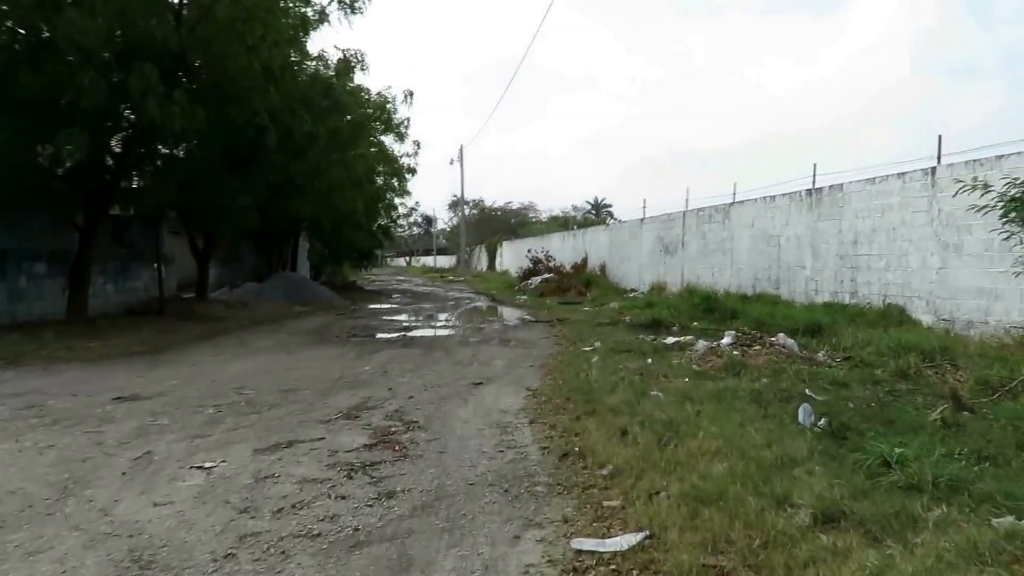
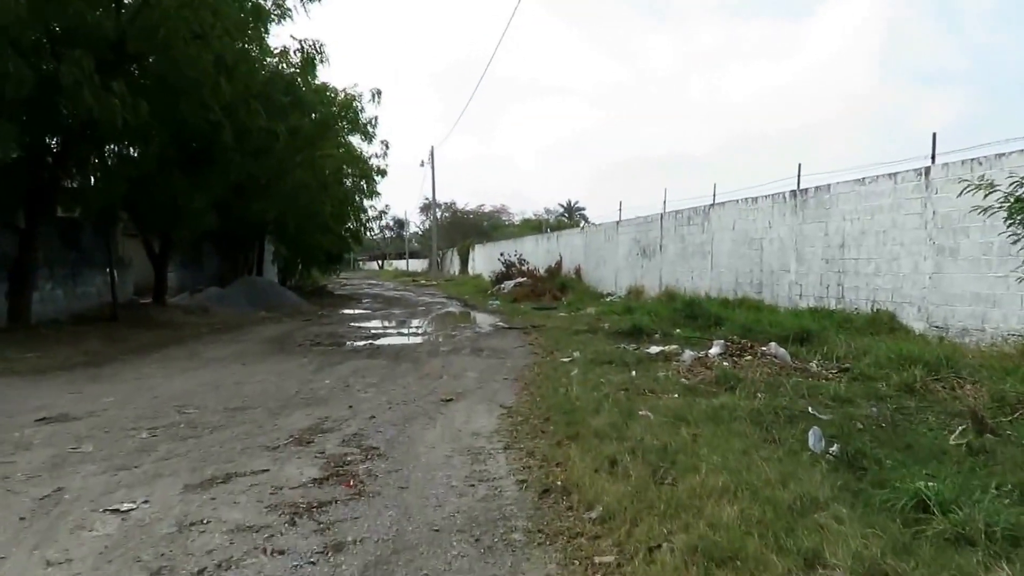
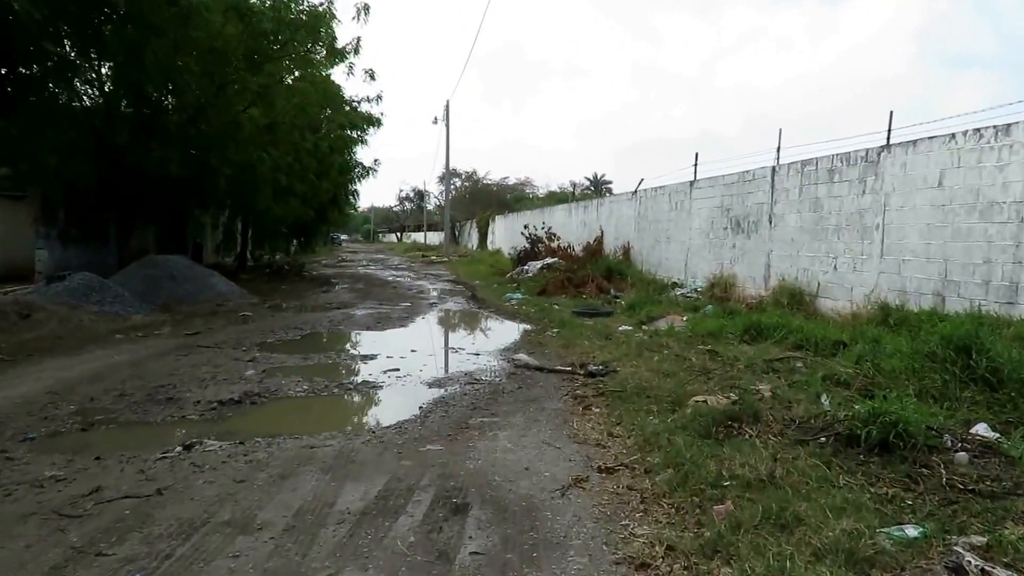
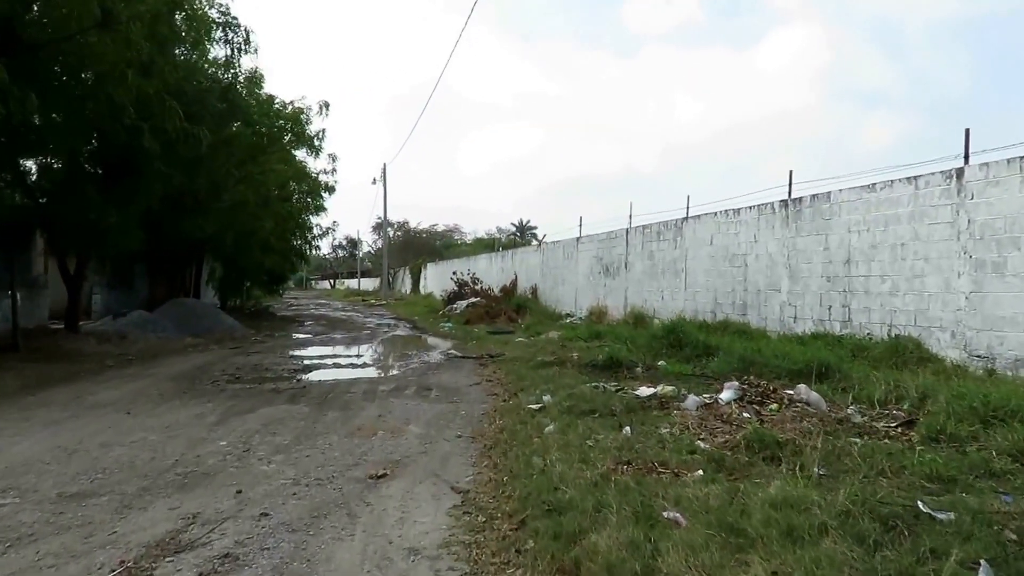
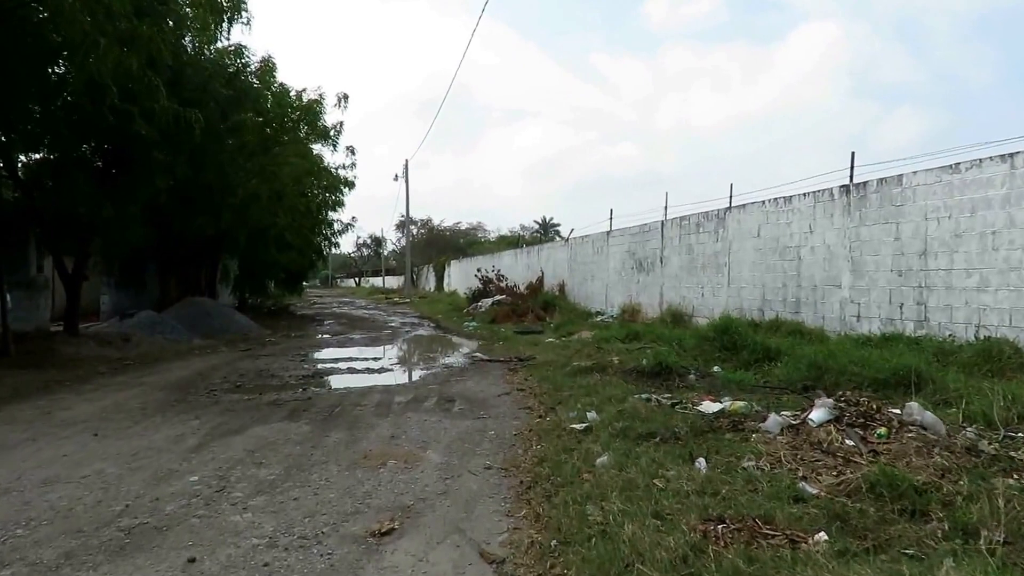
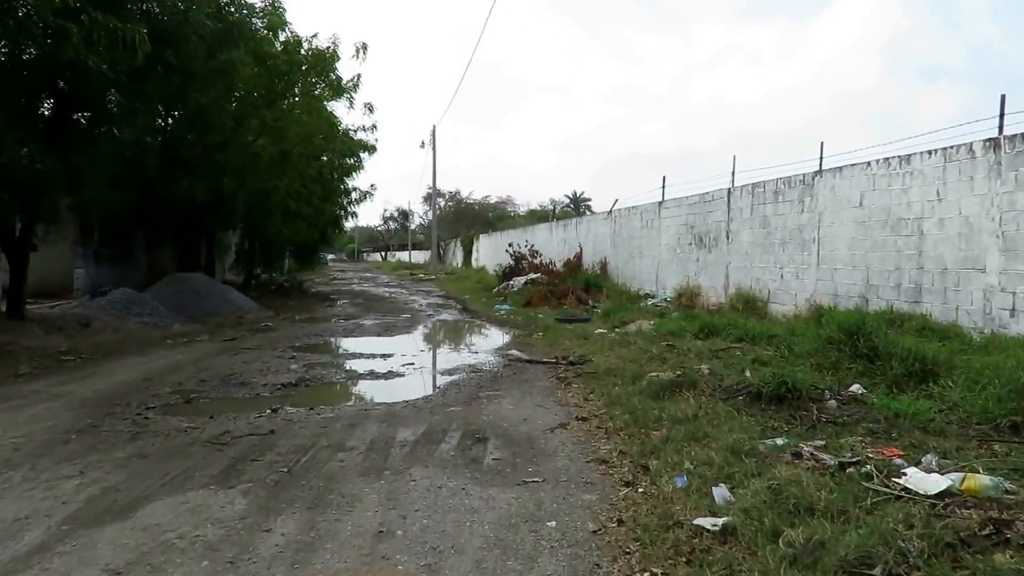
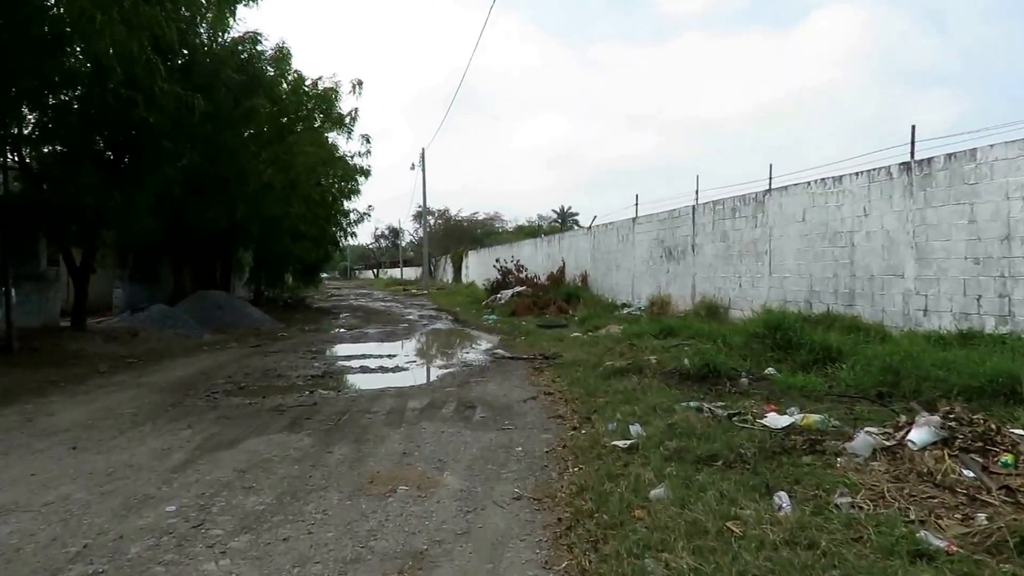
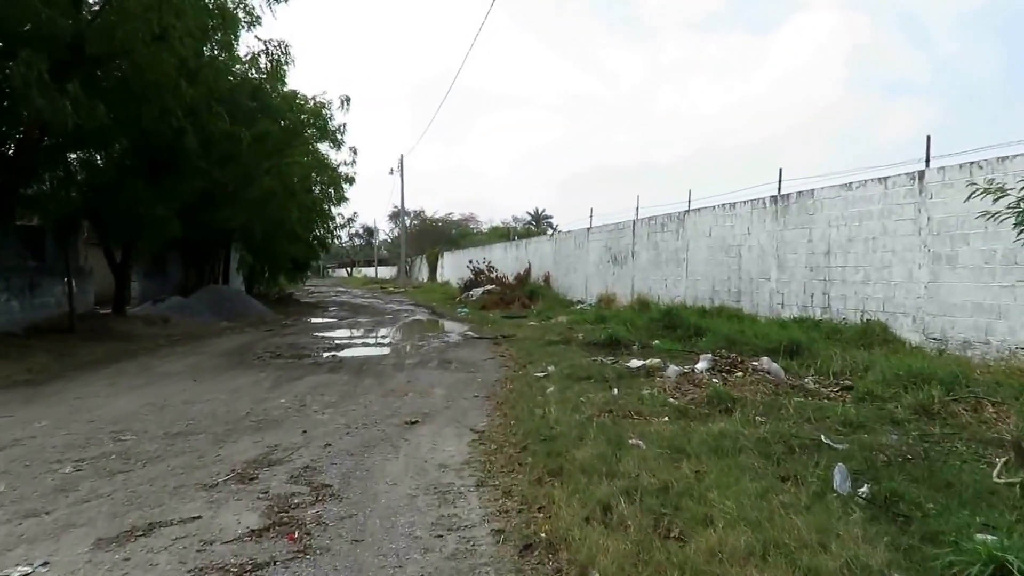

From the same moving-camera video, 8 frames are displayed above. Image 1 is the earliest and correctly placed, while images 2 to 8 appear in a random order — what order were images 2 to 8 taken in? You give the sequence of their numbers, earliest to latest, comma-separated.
2, 8, 4, 5, 7, 6, 3
